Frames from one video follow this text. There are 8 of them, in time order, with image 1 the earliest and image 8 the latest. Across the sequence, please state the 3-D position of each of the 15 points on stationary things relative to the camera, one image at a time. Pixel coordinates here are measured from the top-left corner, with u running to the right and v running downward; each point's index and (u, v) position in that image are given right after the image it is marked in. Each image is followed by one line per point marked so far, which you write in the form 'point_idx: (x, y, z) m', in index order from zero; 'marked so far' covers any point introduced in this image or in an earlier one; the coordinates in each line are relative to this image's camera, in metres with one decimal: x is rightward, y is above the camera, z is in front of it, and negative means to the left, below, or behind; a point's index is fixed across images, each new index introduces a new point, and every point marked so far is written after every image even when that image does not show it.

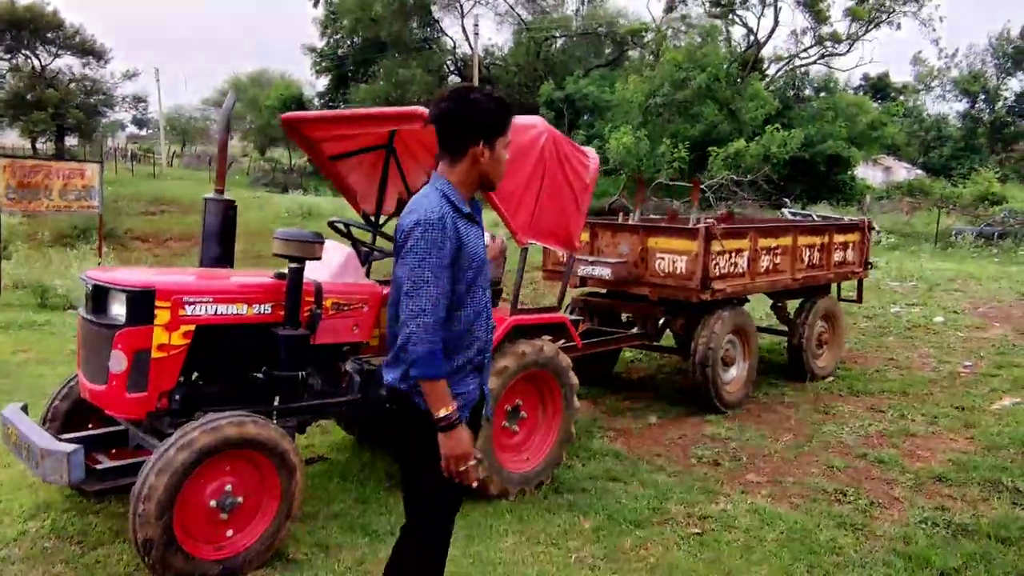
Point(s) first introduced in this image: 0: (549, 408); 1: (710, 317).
0: (+0.2, -0.7, +4.7) m
1: (+1.6, -0.2, +6.0) m
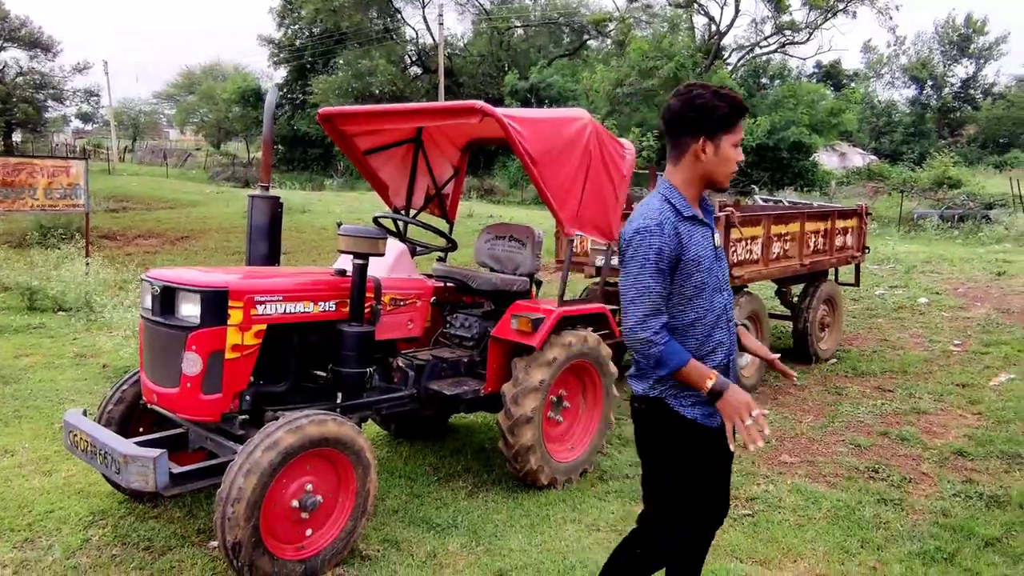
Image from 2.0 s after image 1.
0: (+0.5, -0.7, +4.7) m
1: (+1.7, -0.1, +6.2) m
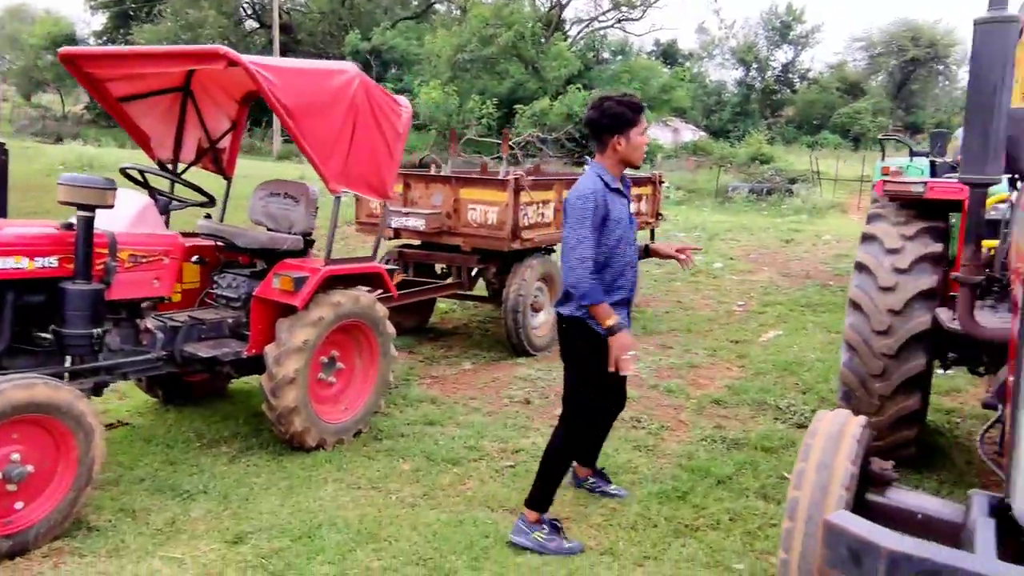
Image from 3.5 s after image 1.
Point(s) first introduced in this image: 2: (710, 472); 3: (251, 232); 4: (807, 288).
0: (-0.9, -0.4, +4.7) m
1: (+0.1, +0.2, +6.3) m
2: (+1.1, -1.0, +4.3) m
3: (-1.5, +0.3, +4.5) m
4: (+3.7, 0.0, +9.6) m
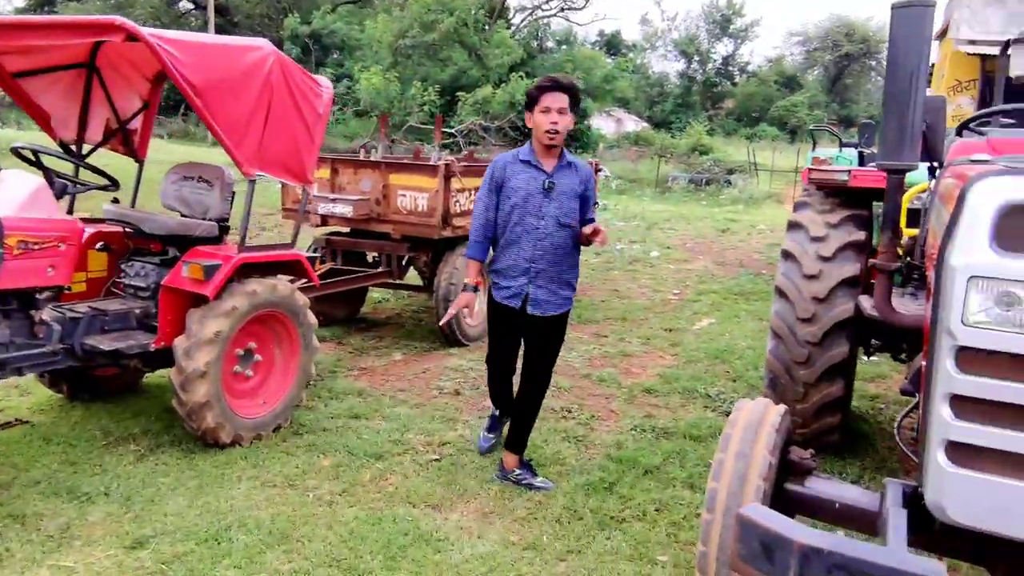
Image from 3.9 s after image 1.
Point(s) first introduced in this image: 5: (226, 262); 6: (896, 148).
0: (-1.3, -0.3, +4.5) m
1: (-0.5, +0.3, +6.2) m
2: (+0.7, -1.0, +4.2) m
3: (-1.9, +0.4, +4.2) m
4: (+2.9, +0.1, +9.7) m
5: (-1.5, +0.1, +4.1) m
6: (+1.4, +0.5, +2.7) m
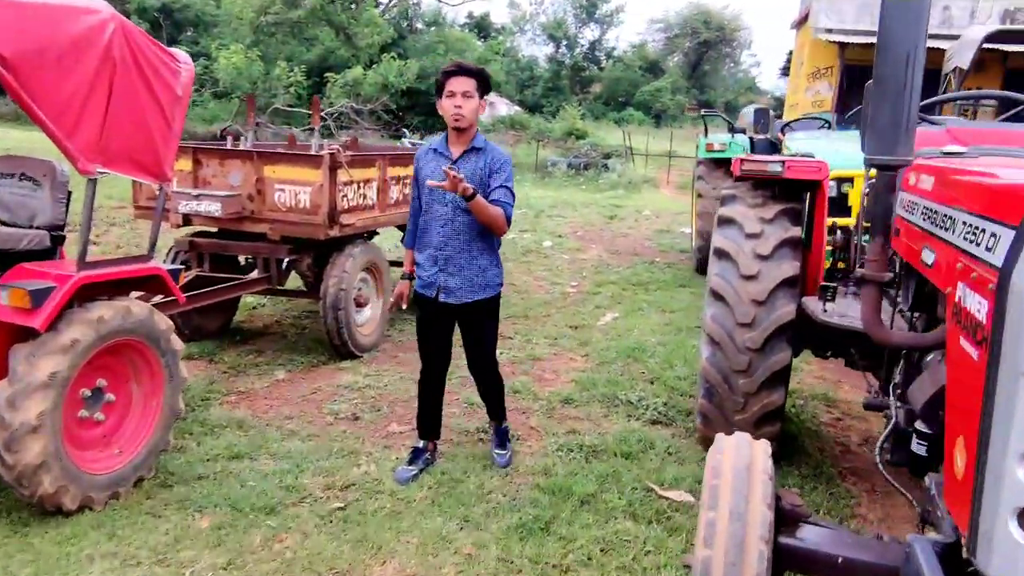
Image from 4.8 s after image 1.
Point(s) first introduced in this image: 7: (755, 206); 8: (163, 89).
0: (-1.8, -0.4, +3.7) m
1: (-1.2, +0.2, +5.5) m
2: (+0.3, -1.0, +3.8) m
3: (-2.3, +0.3, +3.3) m
4: (+1.5, +0.3, +9.5) m
5: (-1.9, 0.0, +3.2) m
6: (+1.1, +0.5, +2.3) m
7: (+1.3, +0.4, +4.1) m
8: (-1.6, +0.9, +3.6) m
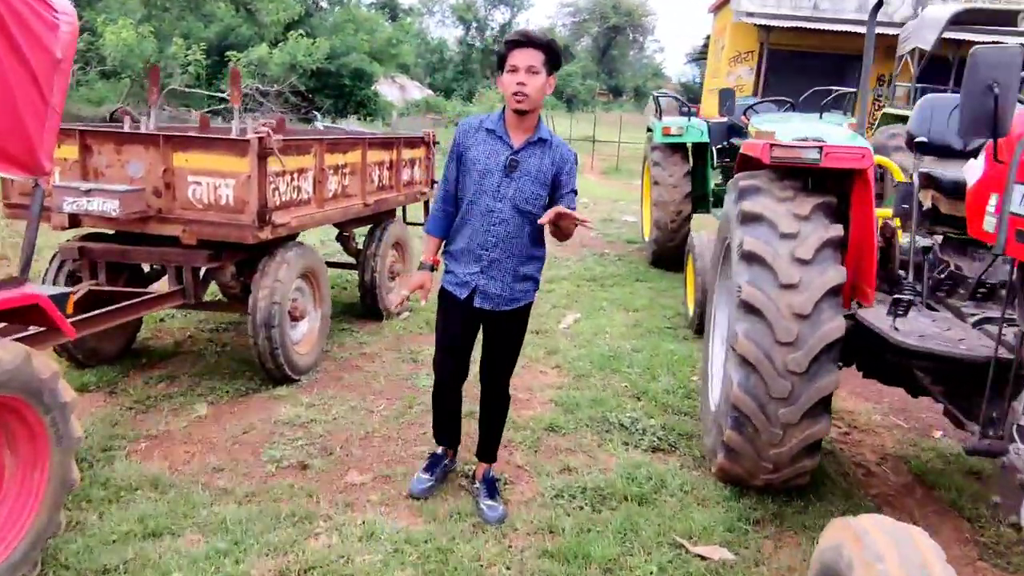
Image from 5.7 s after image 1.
0: (-1.7, -0.6, +2.7) m
1: (-1.4, +0.2, +4.5) m
2: (+0.3, -1.1, +3.1) m
3: (-2.3, +0.1, +2.3) m
4: (+0.8, +0.3, +8.9) m
5: (-1.8, -0.1, +2.2) m
6: (+1.3, +0.4, +1.7) m
7: (+1.2, +0.4, +3.5) m
8: (-1.6, +0.8, +2.6) m
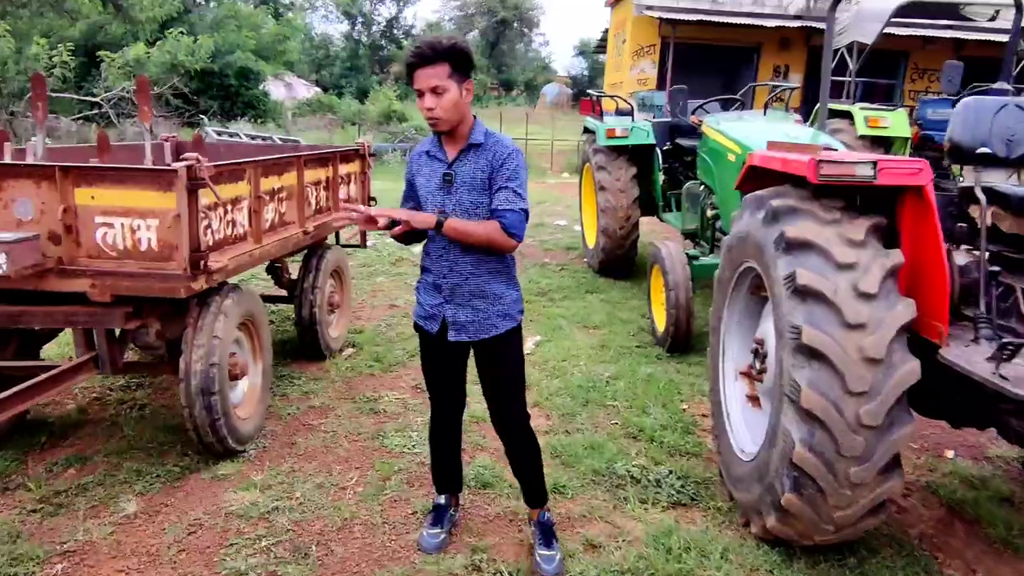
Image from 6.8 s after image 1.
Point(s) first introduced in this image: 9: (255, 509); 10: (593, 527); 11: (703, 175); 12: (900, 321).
0: (-1.5, -0.9, +1.9) m
1: (-1.5, -0.1, +3.7) m
2: (+0.5, -1.3, +2.5) m
3: (-2.1, -0.2, +1.4) m
4: (+0.2, +0.2, +8.3) m
5: (-1.6, -0.4, +1.4) m
6: (+1.6, +0.2, +1.3) m
7: (+1.3, +0.3, +3.0) m
8: (-1.5, +0.5, +1.8) m
9: (-1.2, -1.0, +3.4) m
10: (+0.4, -1.1, +3.4) m
11: (+1.7, +1.0, +6.6) m
12: (+1.4, -0.1, +2.8) m
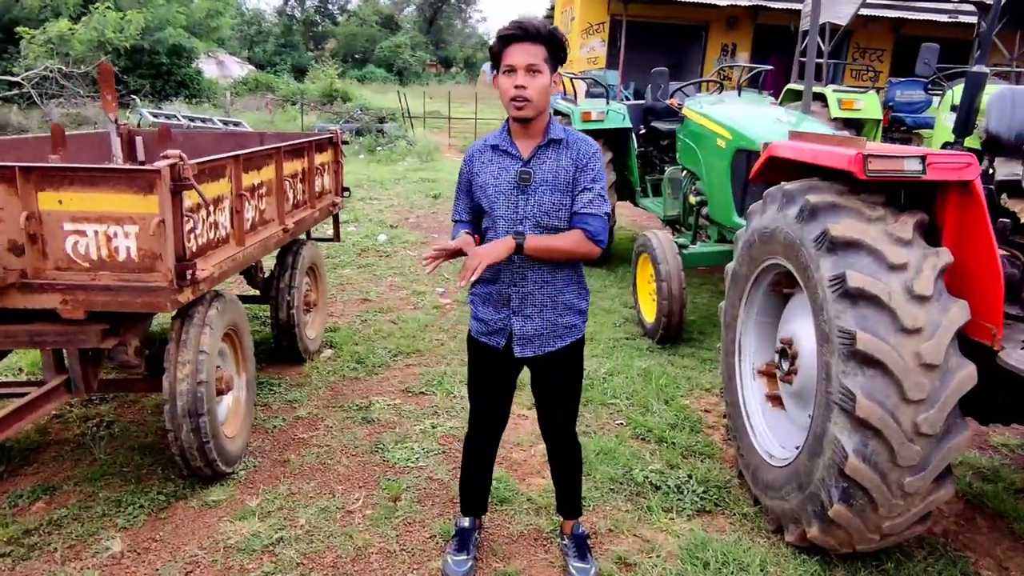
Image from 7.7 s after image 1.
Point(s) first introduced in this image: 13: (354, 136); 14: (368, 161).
0: (-1.3, -1.0, +1.6) m
1: (-1.4, -0.2, +3.4) m
2: (+0.7, -1.3, +2.3) m
3: (-1.8, -0.3, +1.0) m
4: (-0.1, +0.3, +8.1) m
5: (-1.3, -0.5, +1.1) m
6: (+1.8, +0.2, +1.2) m
7: (+1.4, +0.3, +2.9) m
8: (-1.3, +0.4, +1.4) m
9: (-1.0, -1.0, +3.1) m
10: (+0.5, -1.1, +3.2) m
11: (+1.5, +1.1, +6.5) m
12: (+1.5, -0.1, +2.7) m
13: (-3.5, +3.5, +18.1) m
14: (-2.9, +2.7, +16.0) m
